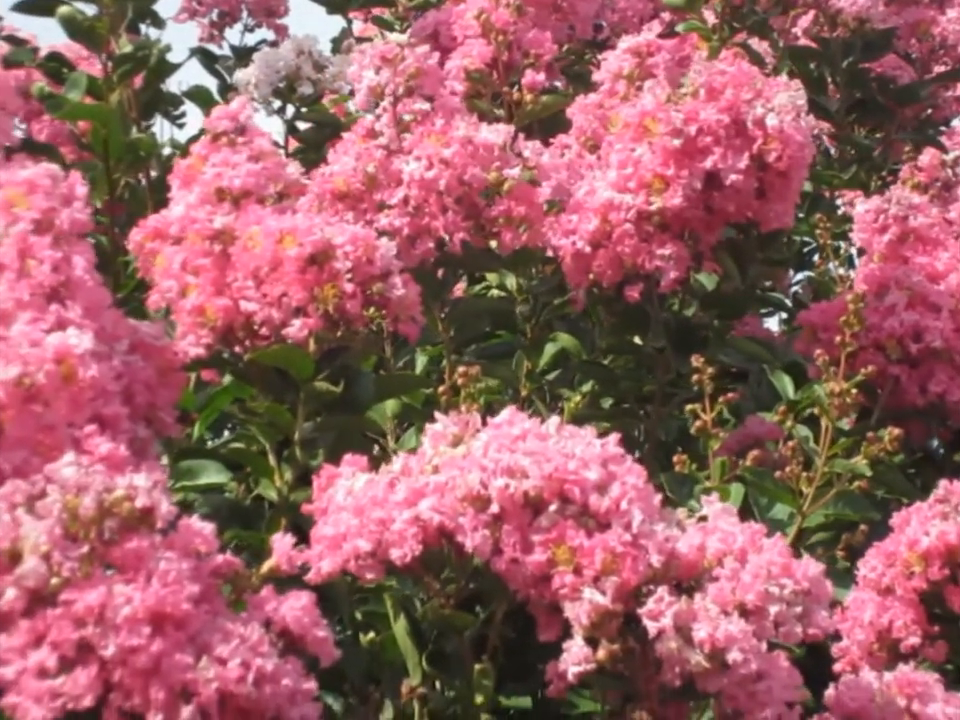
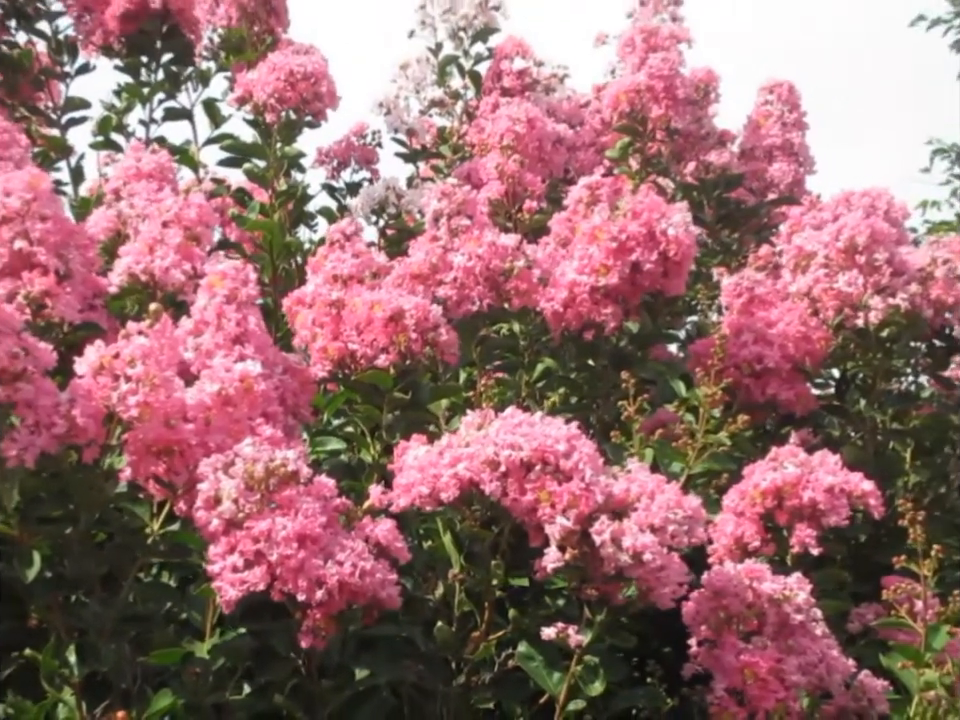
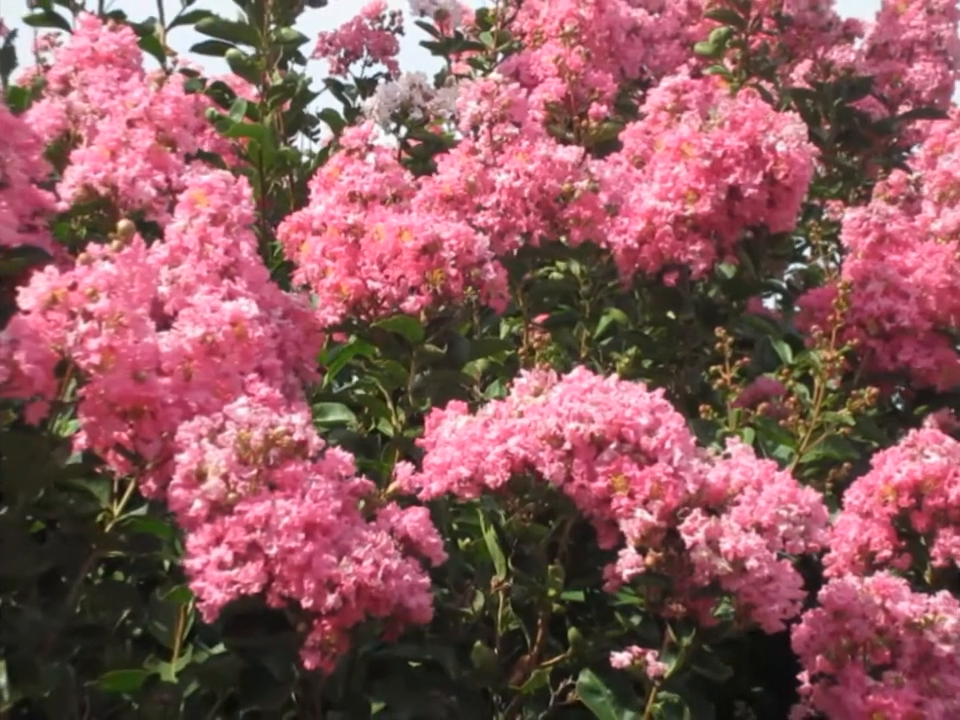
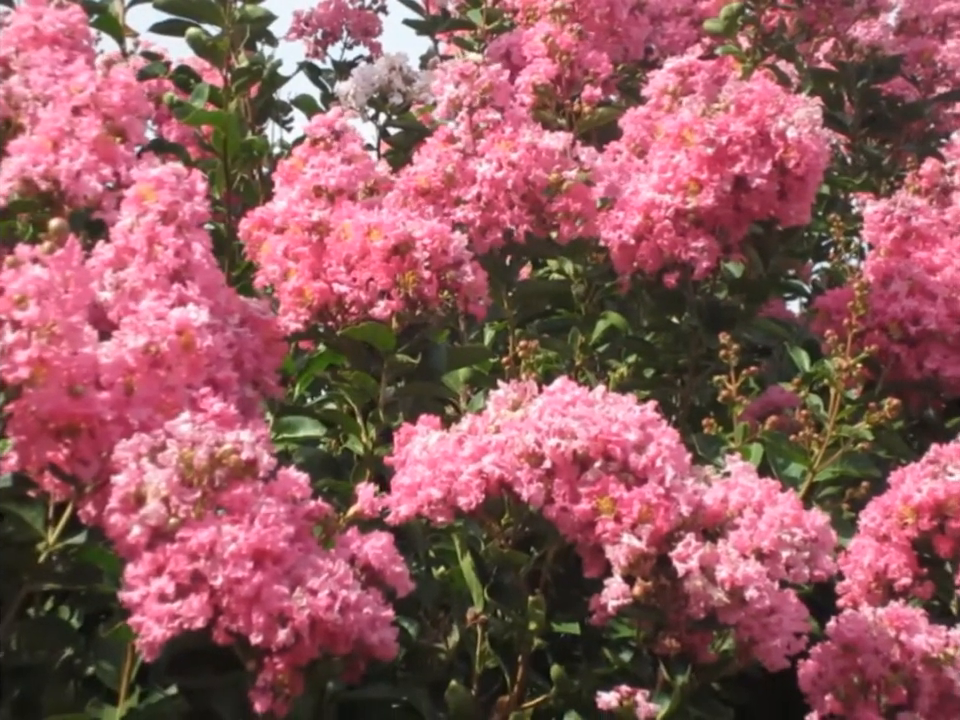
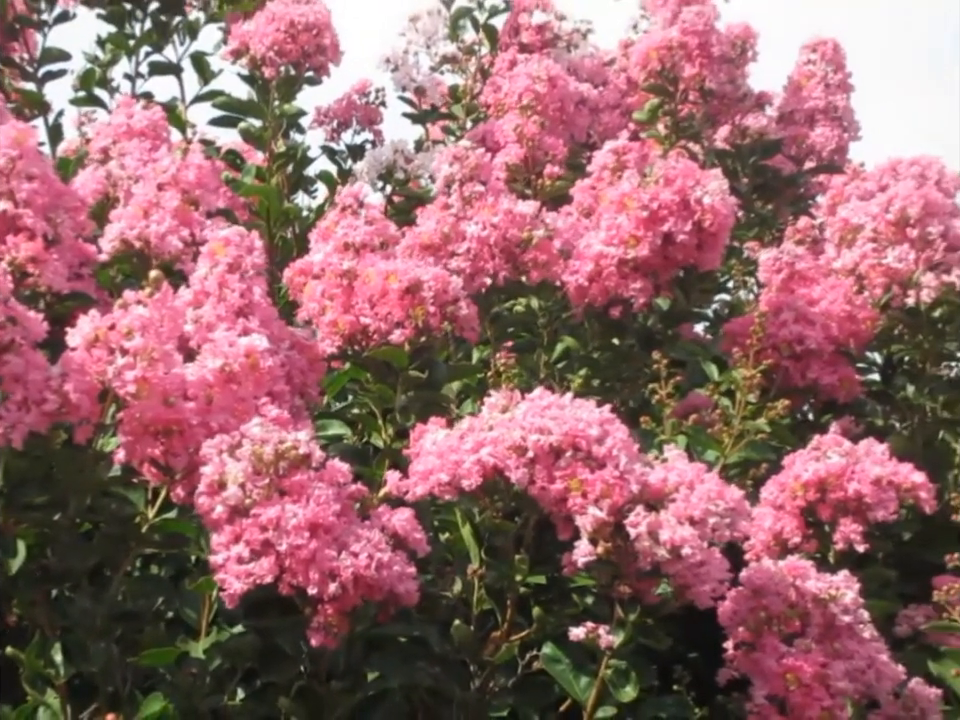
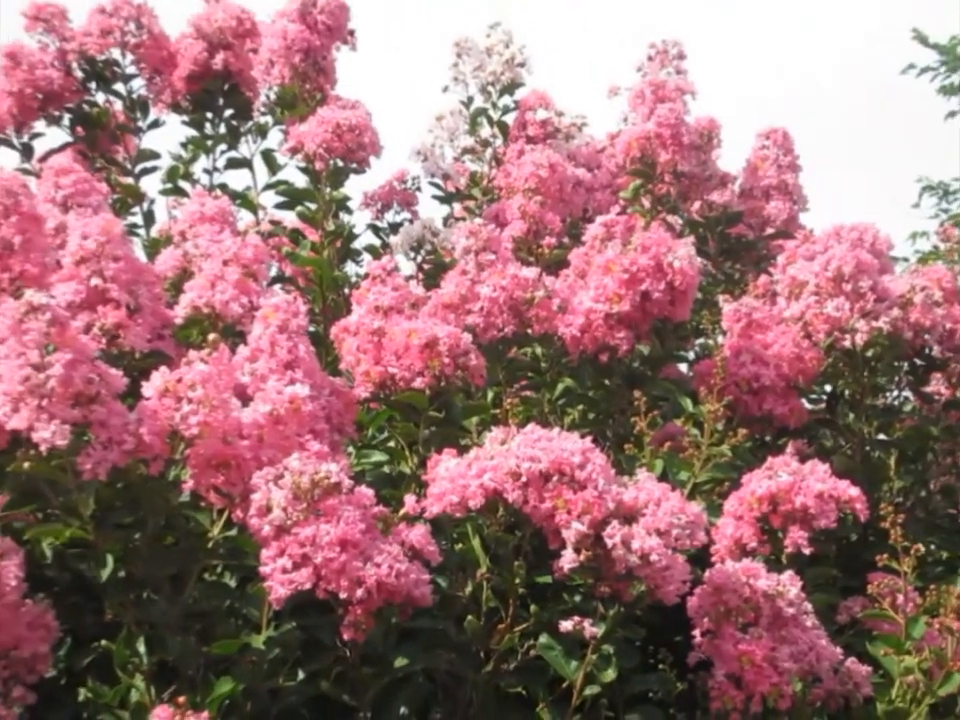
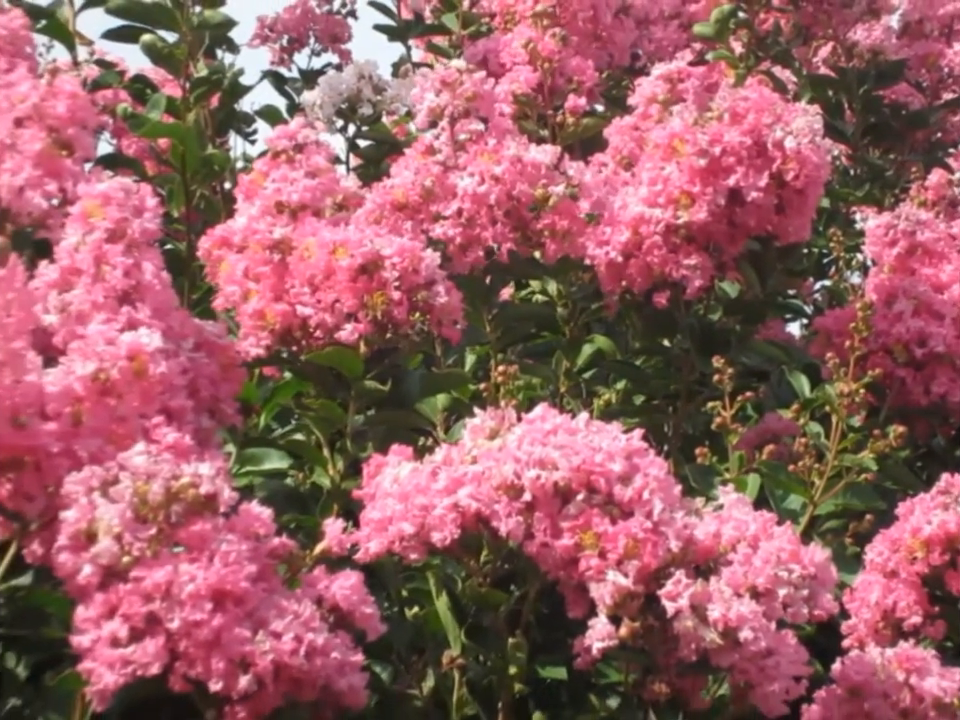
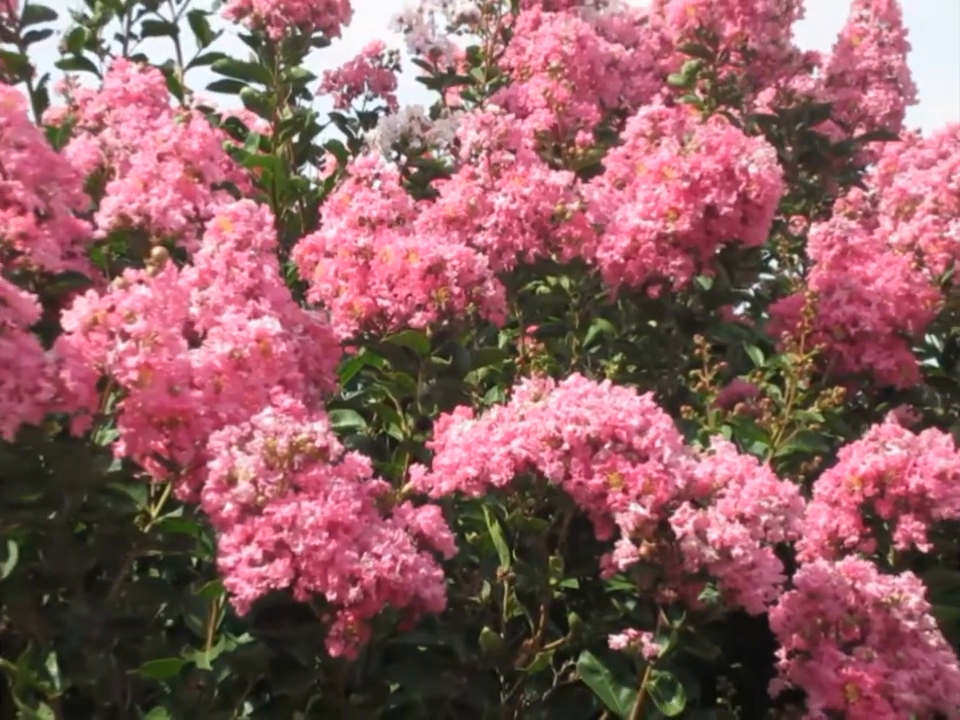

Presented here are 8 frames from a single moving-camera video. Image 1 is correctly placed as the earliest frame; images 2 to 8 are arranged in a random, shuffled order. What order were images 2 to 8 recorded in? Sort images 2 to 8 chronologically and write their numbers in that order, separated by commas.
7, 4, 3, 8, 5, 2, 6
